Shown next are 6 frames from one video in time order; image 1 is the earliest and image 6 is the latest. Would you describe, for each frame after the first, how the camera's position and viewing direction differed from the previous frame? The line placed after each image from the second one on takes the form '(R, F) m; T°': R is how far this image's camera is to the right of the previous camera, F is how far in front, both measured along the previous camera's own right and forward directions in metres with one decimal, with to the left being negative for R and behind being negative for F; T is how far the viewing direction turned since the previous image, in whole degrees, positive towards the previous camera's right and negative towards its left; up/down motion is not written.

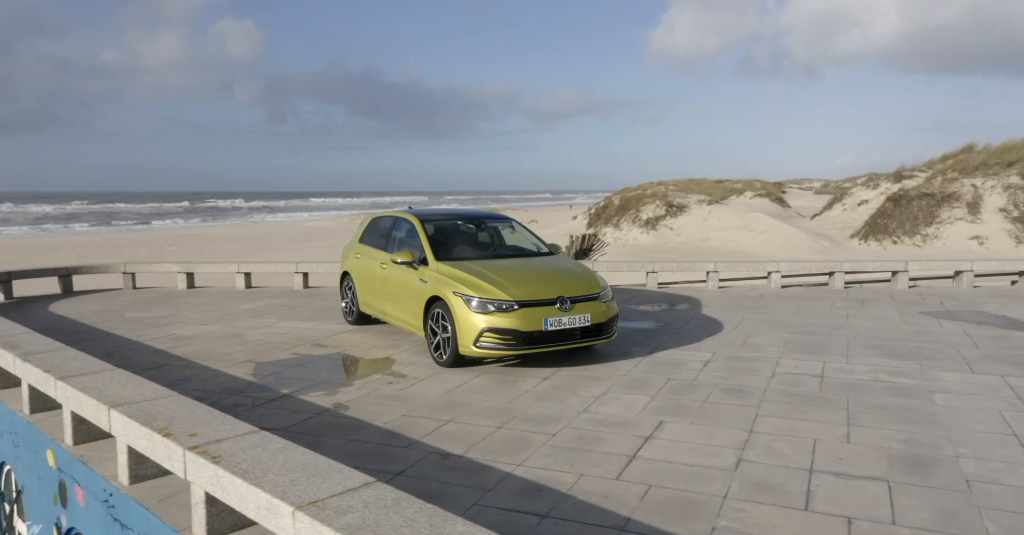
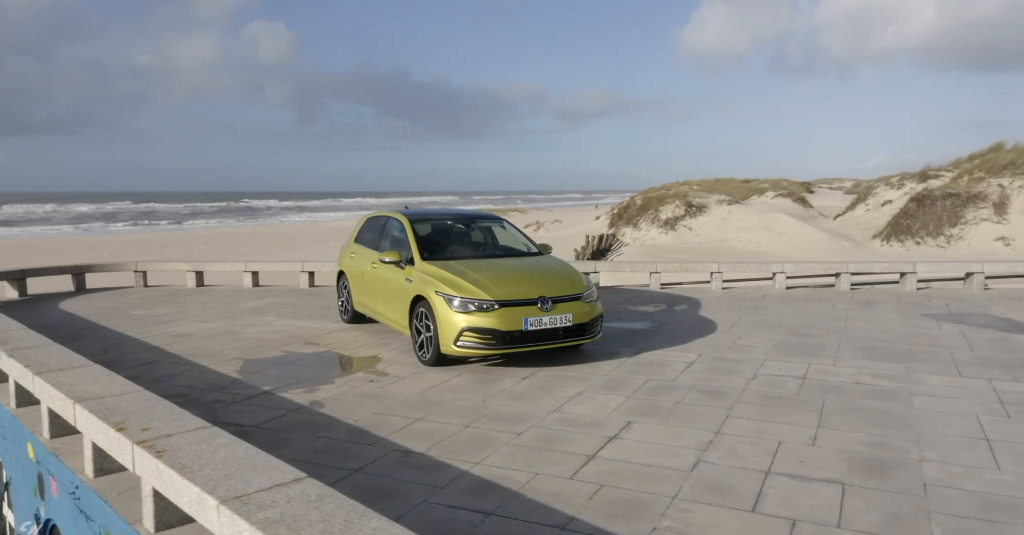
(+0.4, 0.0) m; -2°
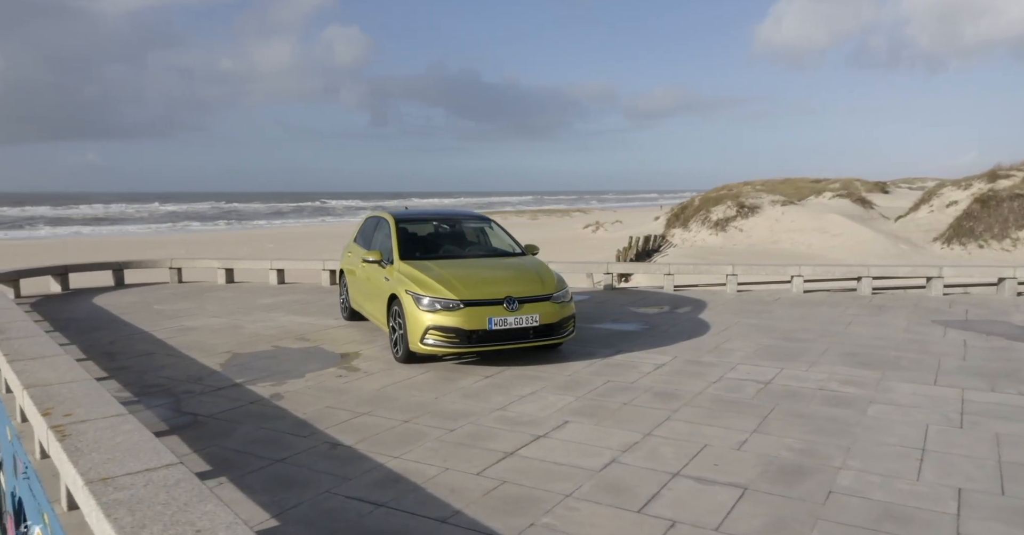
(+0.9, -0.1) m; -5°
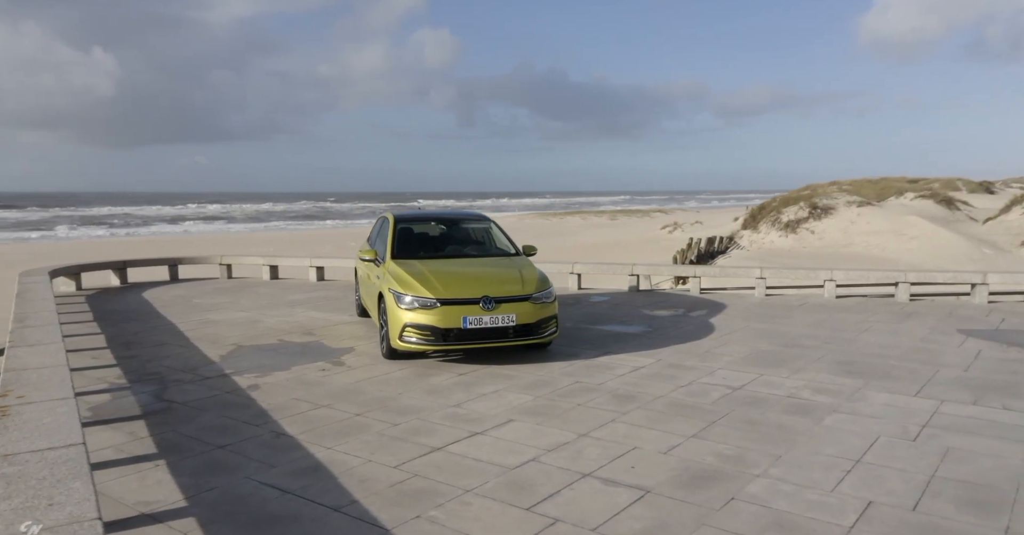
(+1.0, -0.1) m; -6°
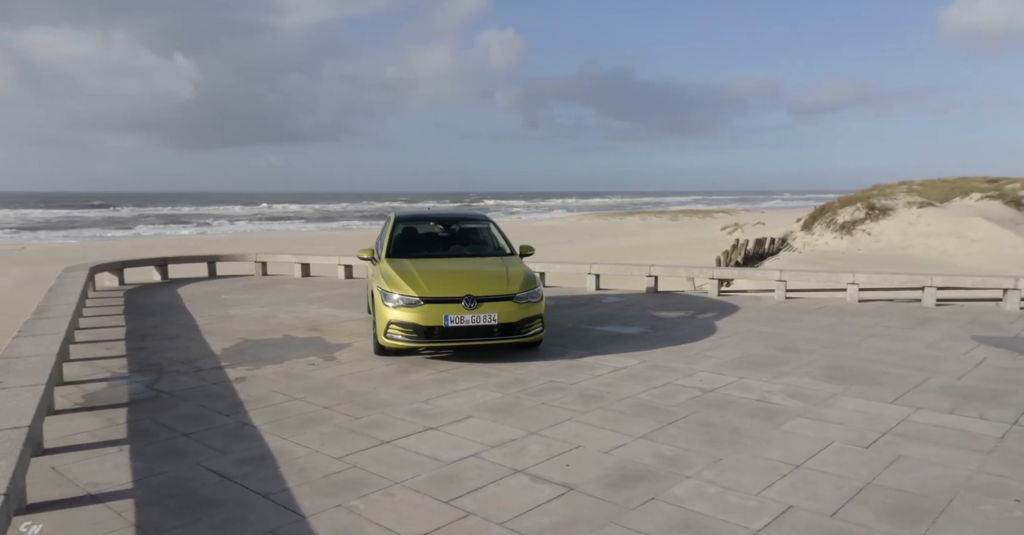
(+0.7, -0.1) m; -5°
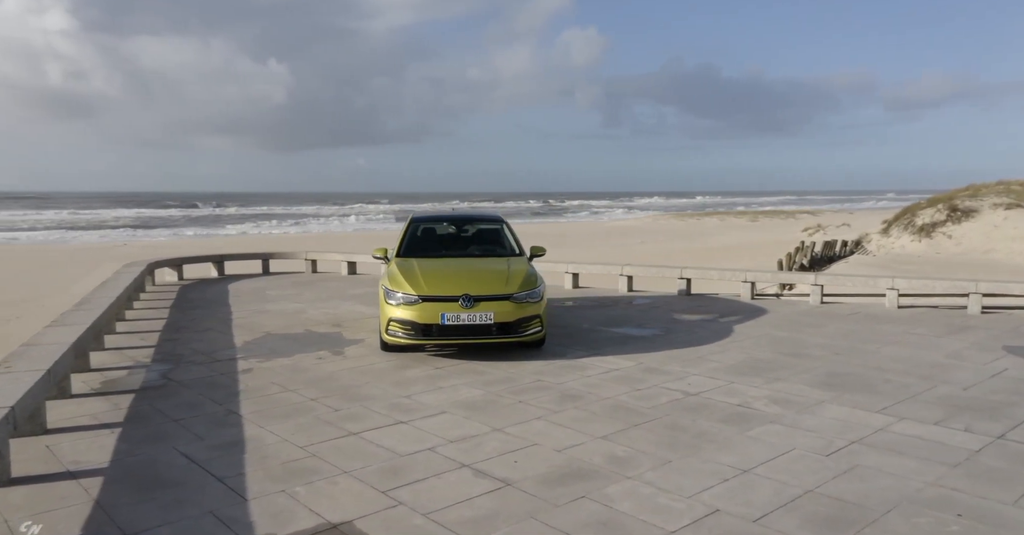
(+0.8, -0.1) m; -6°
